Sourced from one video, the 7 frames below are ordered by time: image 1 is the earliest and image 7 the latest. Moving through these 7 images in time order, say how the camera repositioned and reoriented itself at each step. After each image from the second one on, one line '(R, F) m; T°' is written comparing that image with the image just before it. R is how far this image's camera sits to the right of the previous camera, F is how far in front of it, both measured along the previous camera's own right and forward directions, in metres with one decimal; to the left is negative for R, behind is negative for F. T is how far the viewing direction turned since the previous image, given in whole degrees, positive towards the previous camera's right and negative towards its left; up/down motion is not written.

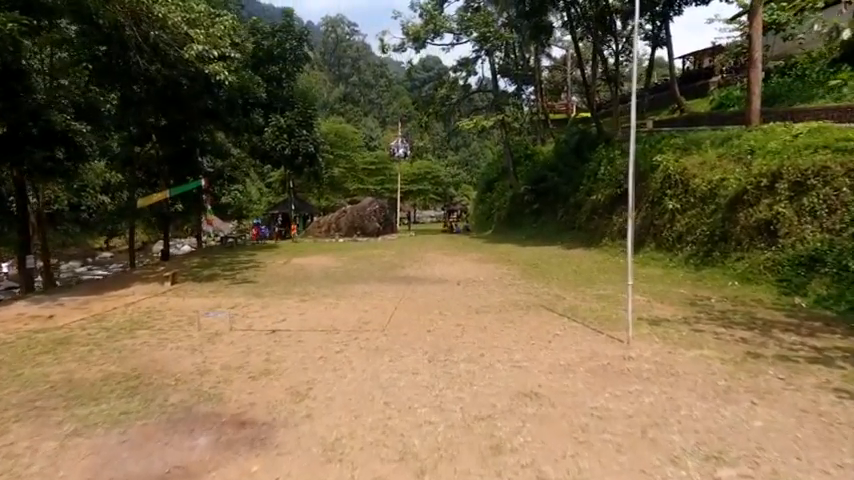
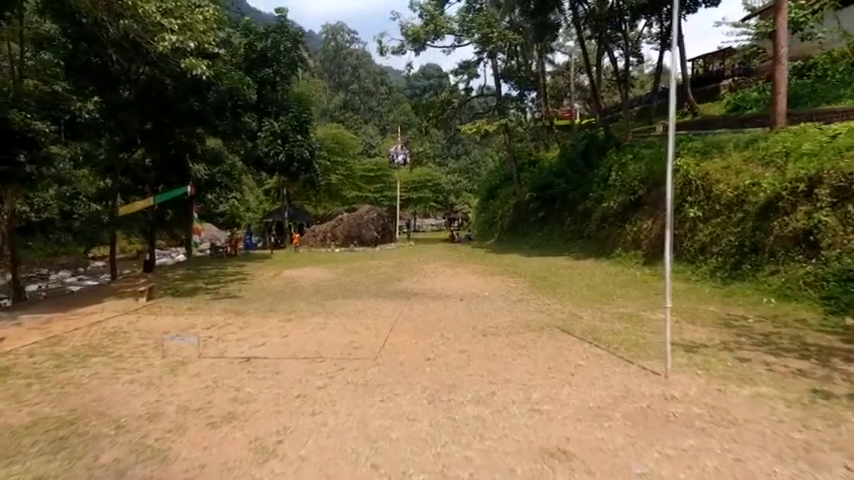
(0.0, +1.2) m; 0°
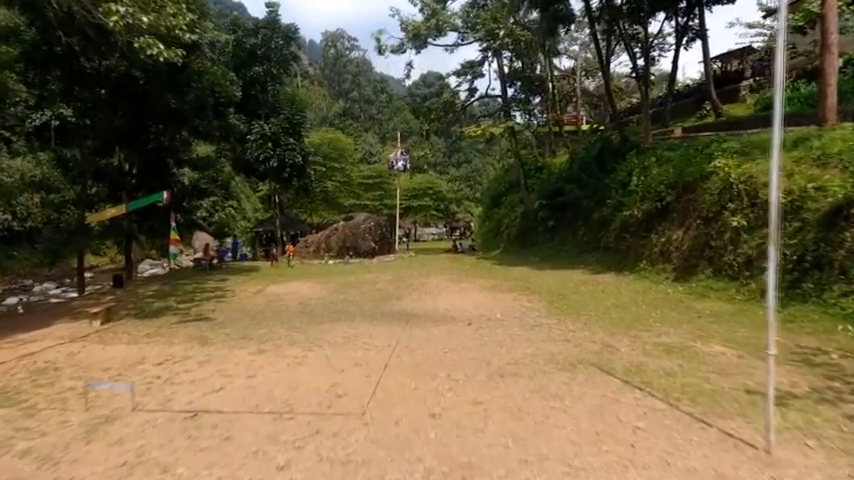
(0.0, +1.8) m; 0°
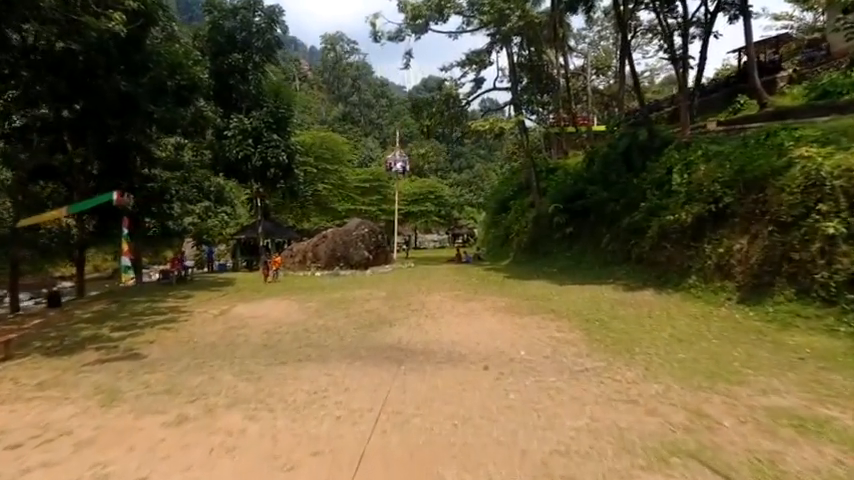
(0.0, +2.8) m; 0°
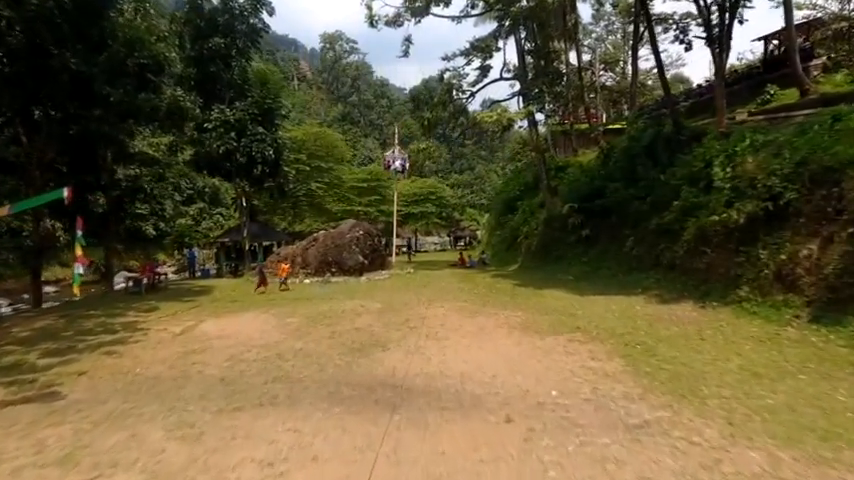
(0.0, +2.0) m; 0°
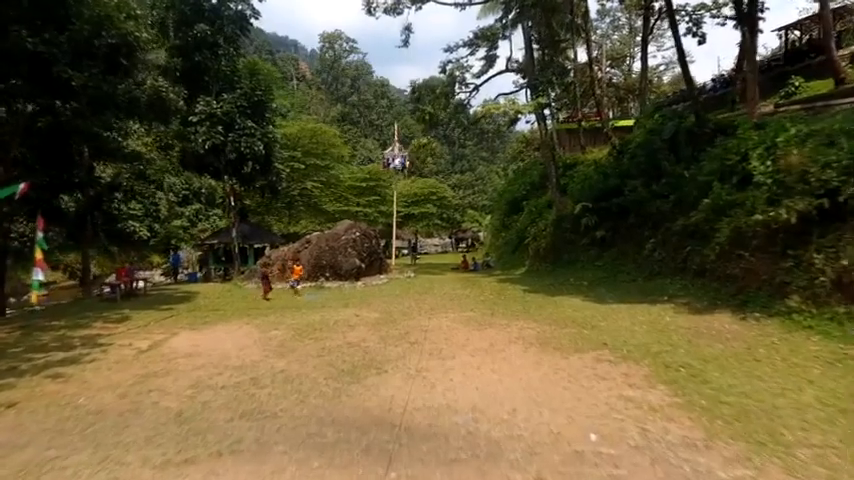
(0.0, +1.4) m; 0°
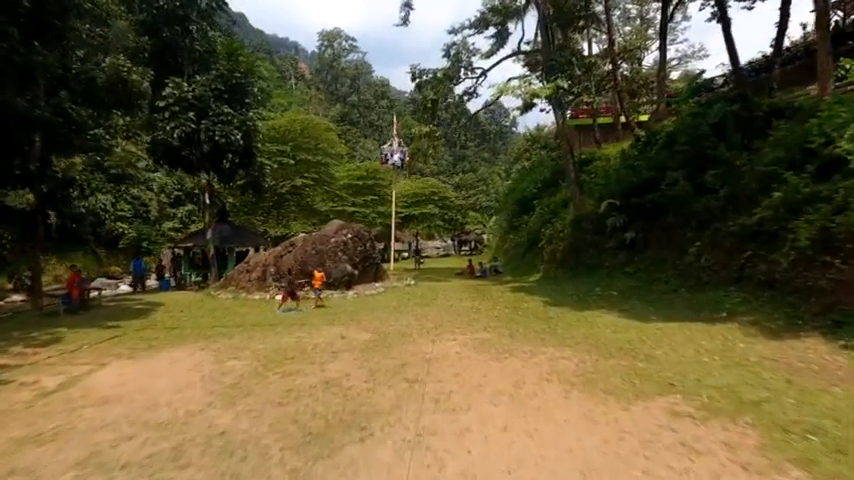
(0.0, +2.3) m; 0°
